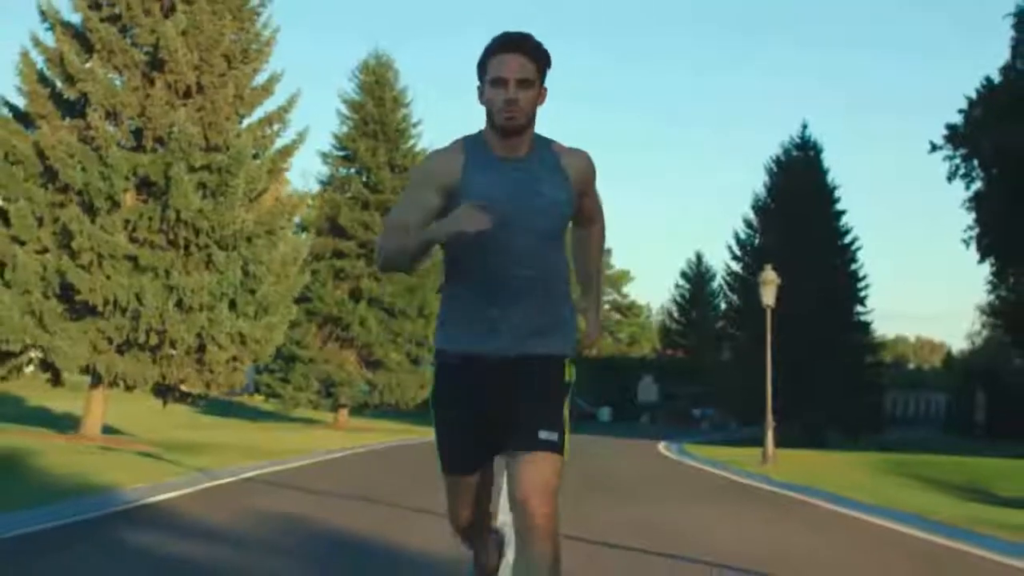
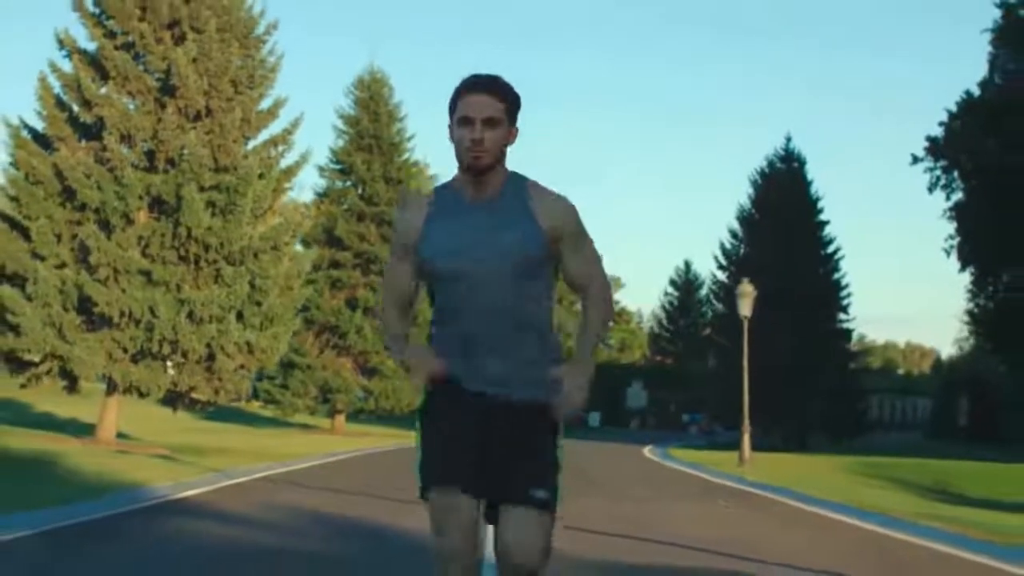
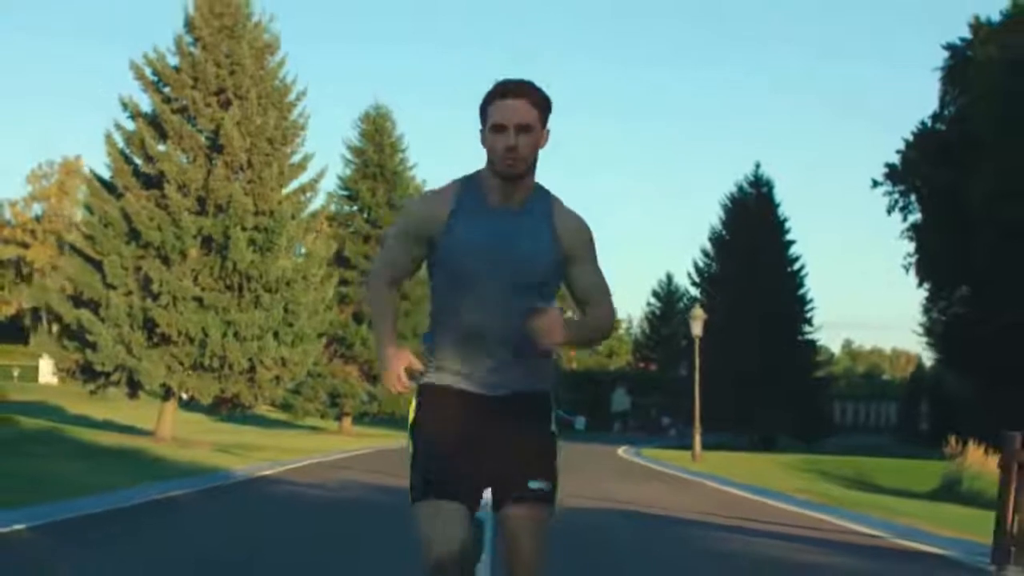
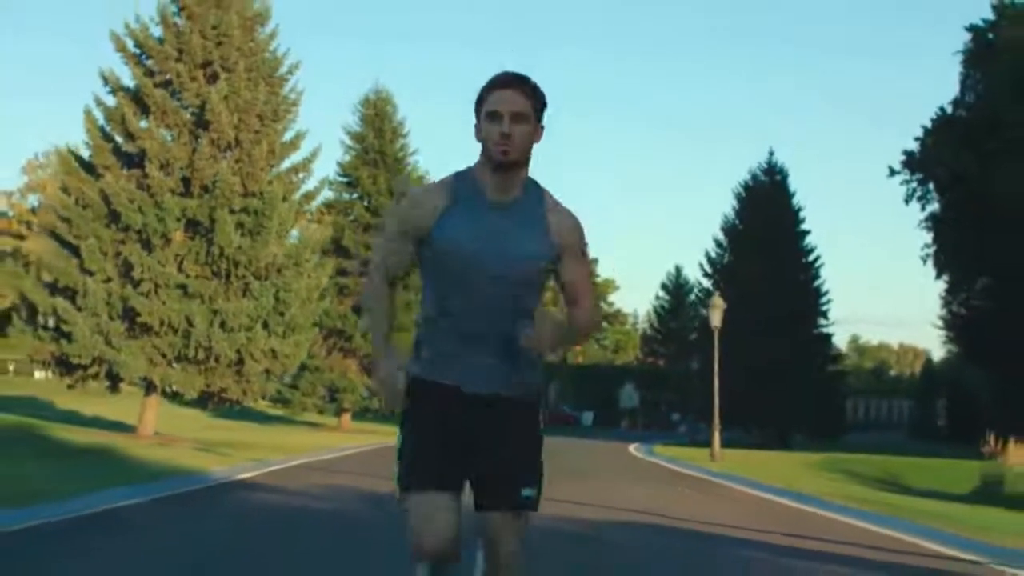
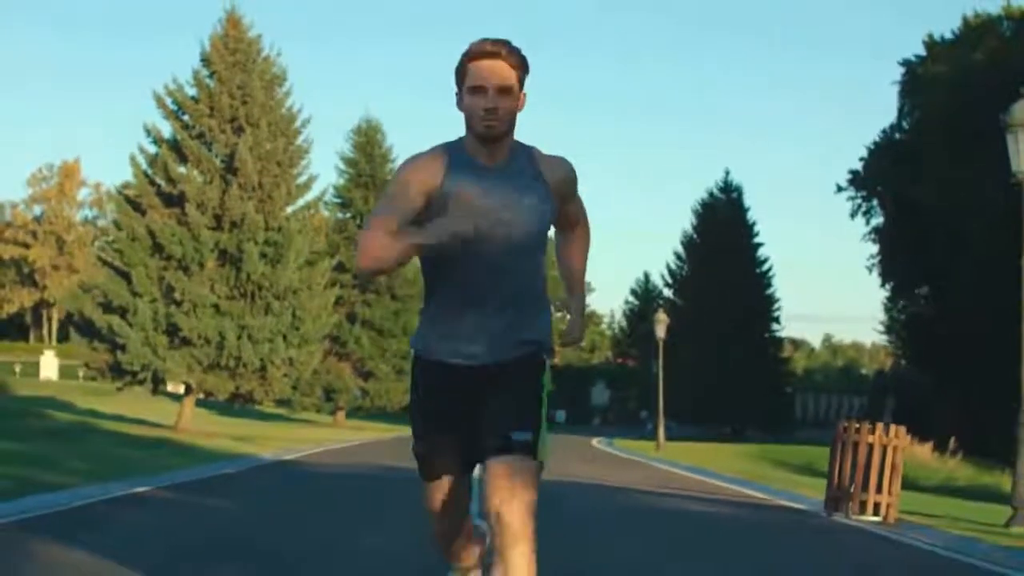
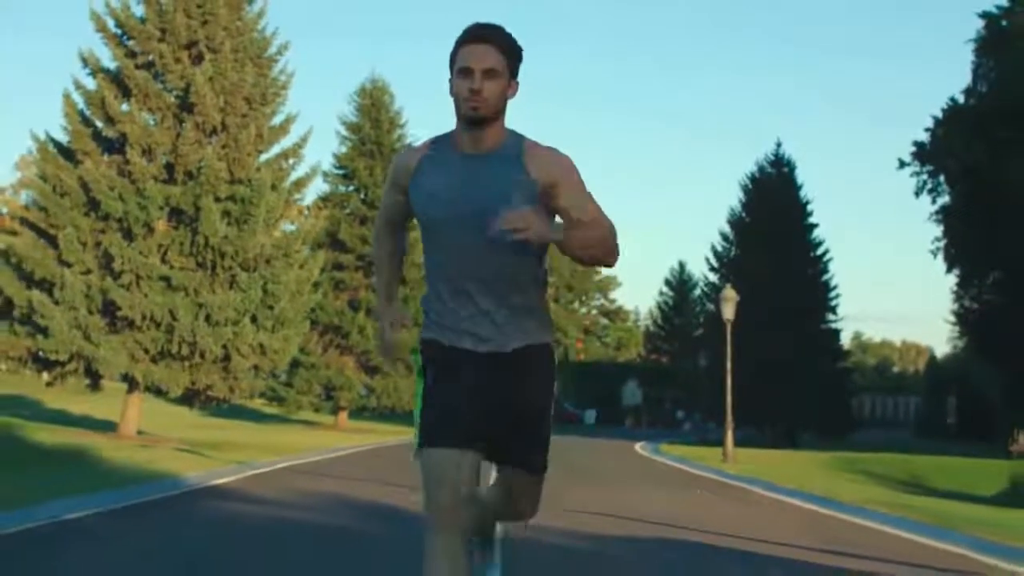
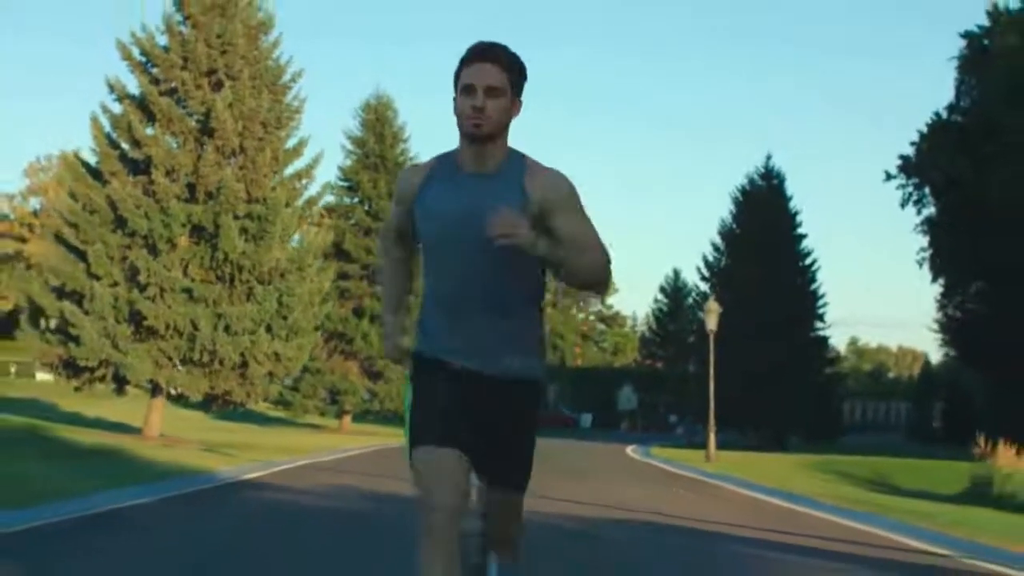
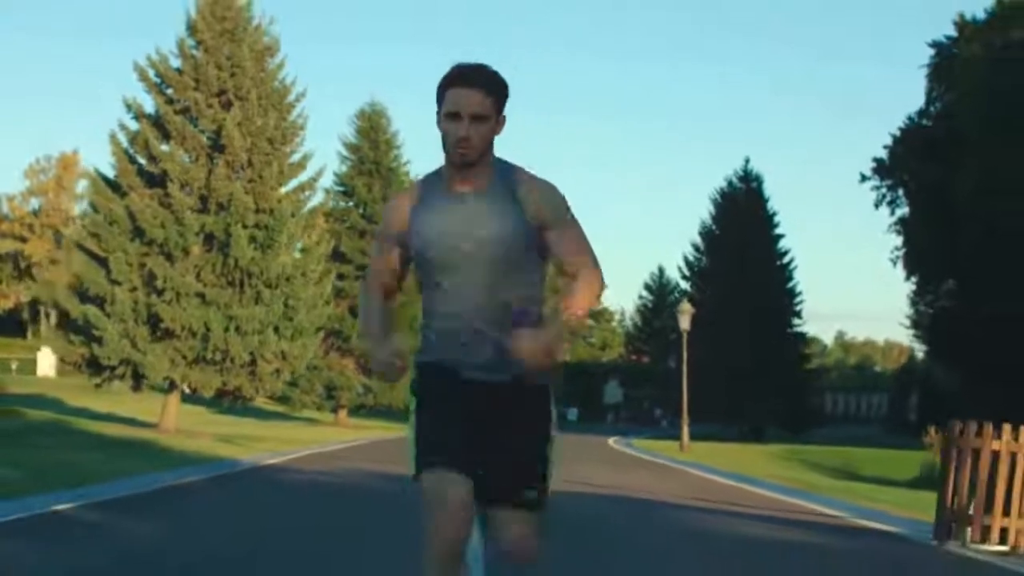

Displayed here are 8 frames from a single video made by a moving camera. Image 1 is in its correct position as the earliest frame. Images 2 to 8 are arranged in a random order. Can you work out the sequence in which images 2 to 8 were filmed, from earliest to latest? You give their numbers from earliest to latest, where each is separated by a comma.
2, 6, 4, 7, 3, 8, 5
